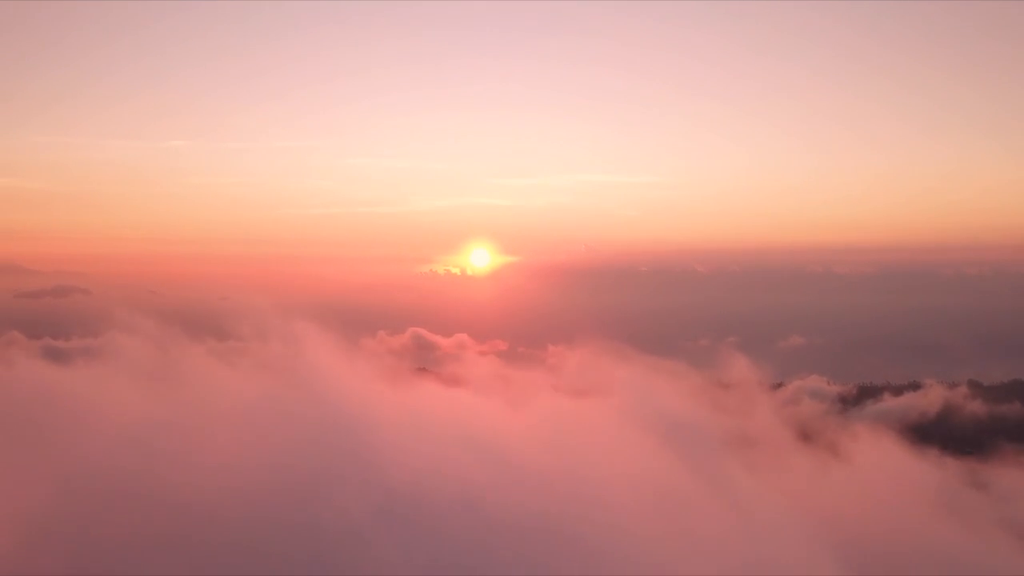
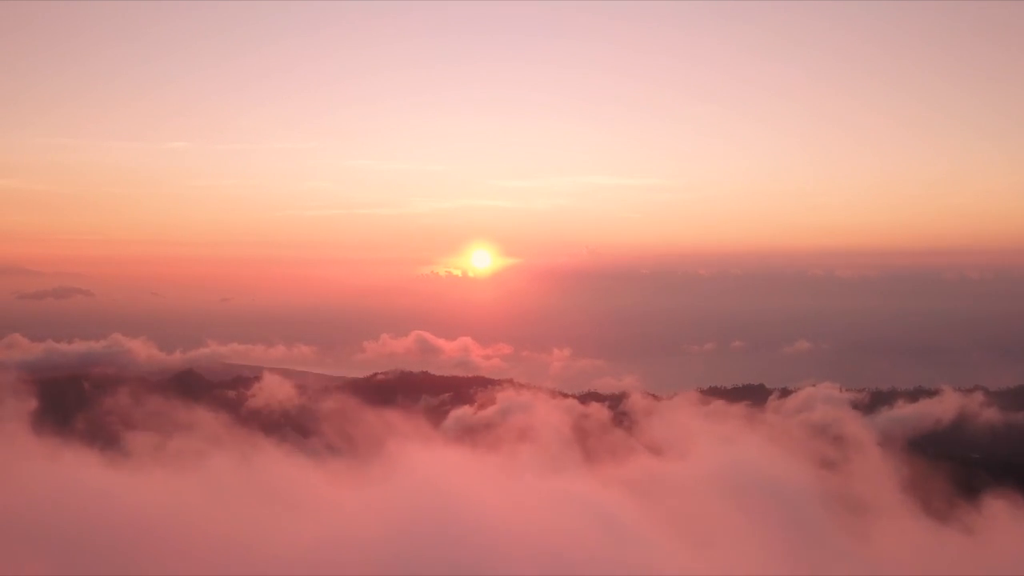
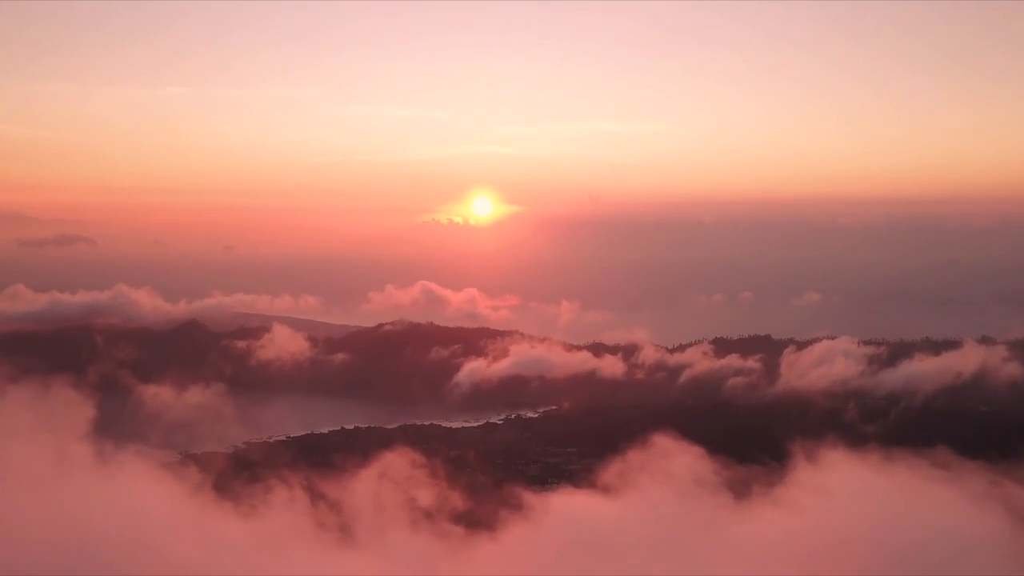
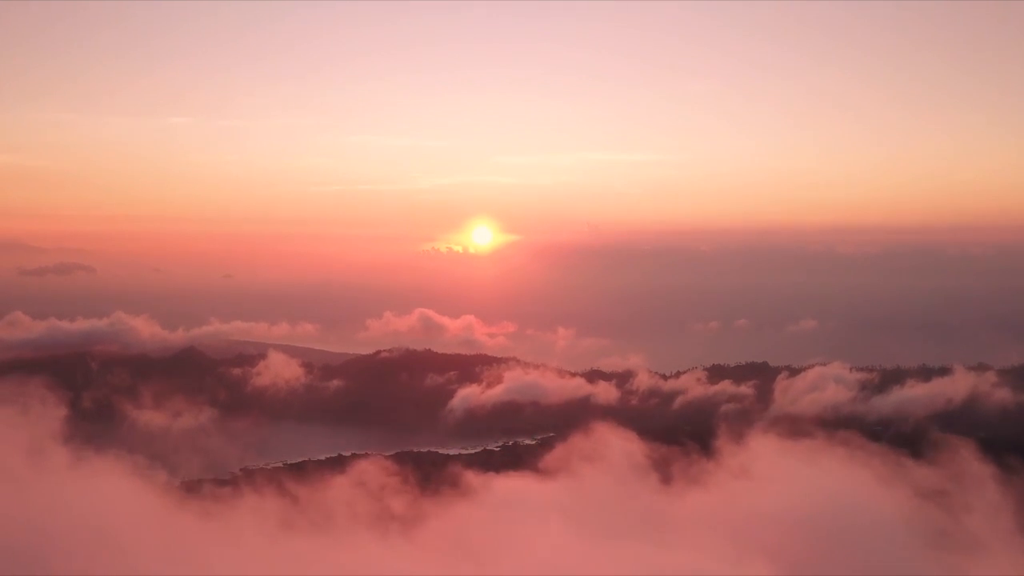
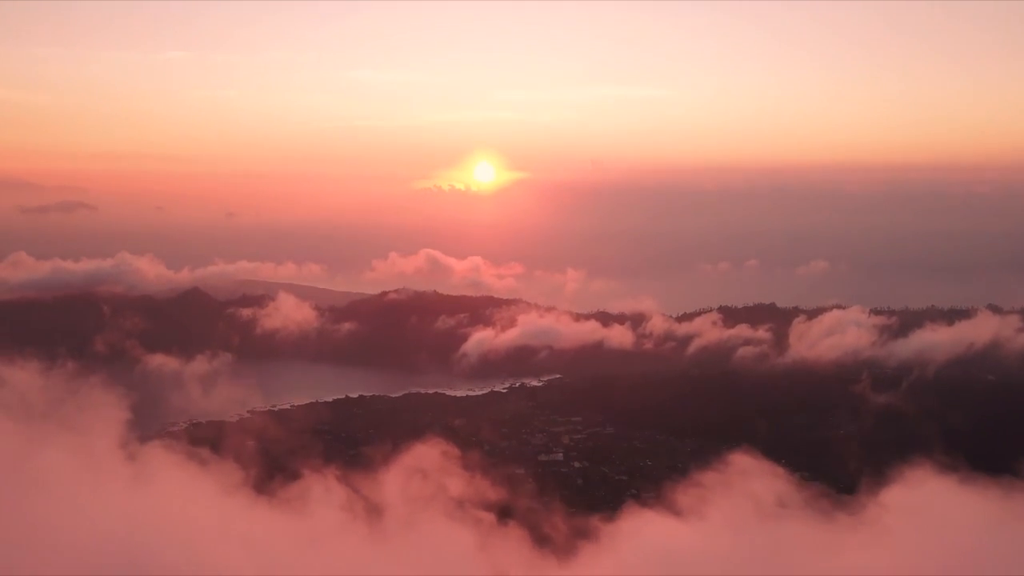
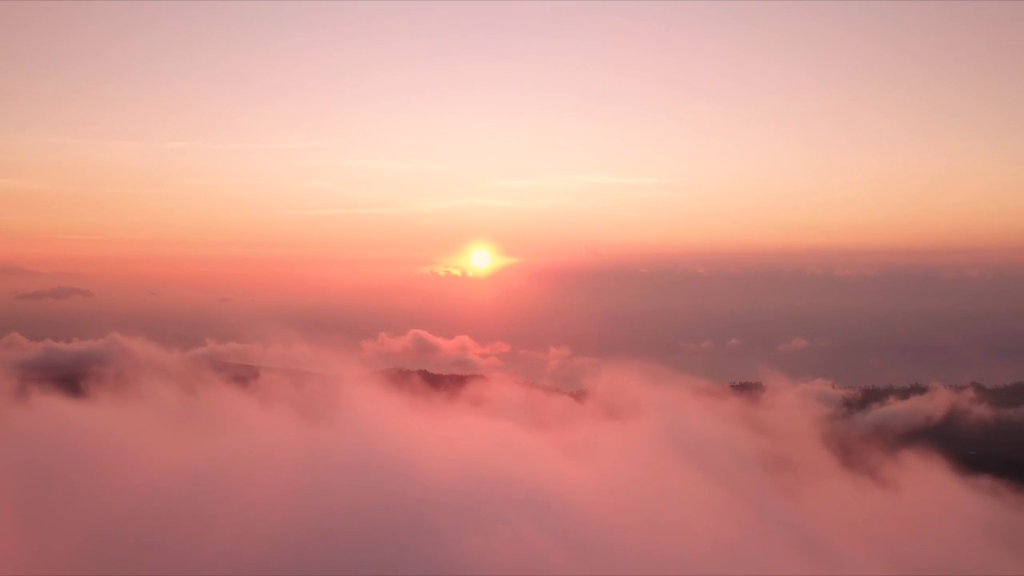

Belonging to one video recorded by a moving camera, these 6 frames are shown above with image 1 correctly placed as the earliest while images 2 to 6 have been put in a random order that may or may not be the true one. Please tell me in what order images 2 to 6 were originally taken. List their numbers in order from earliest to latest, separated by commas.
6, 2, 4, 3, 5
